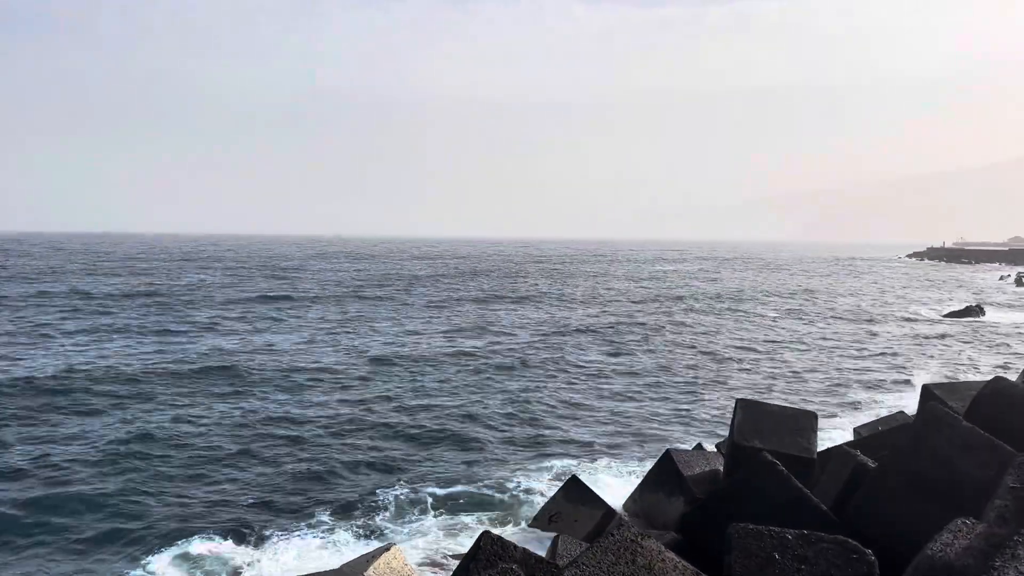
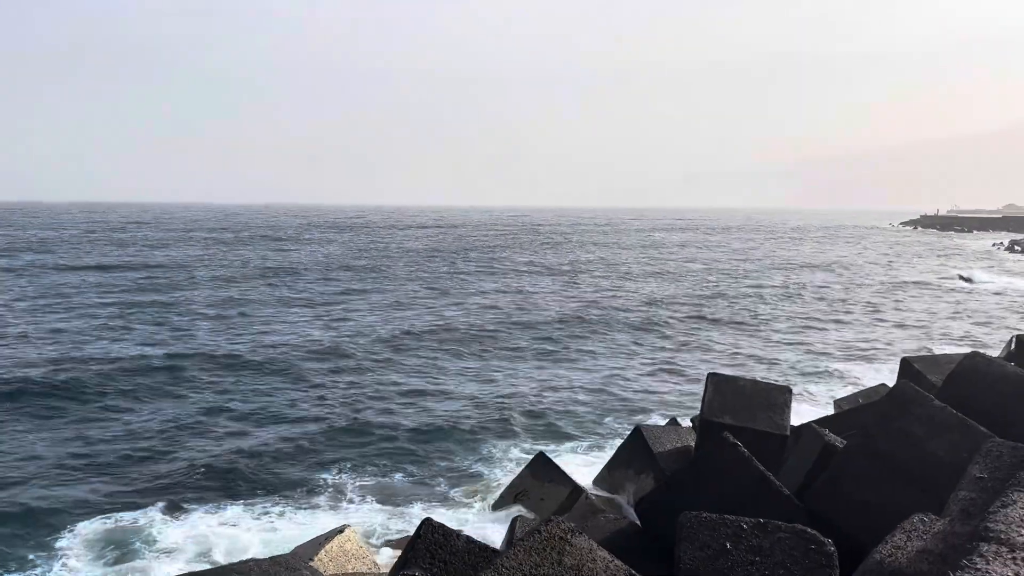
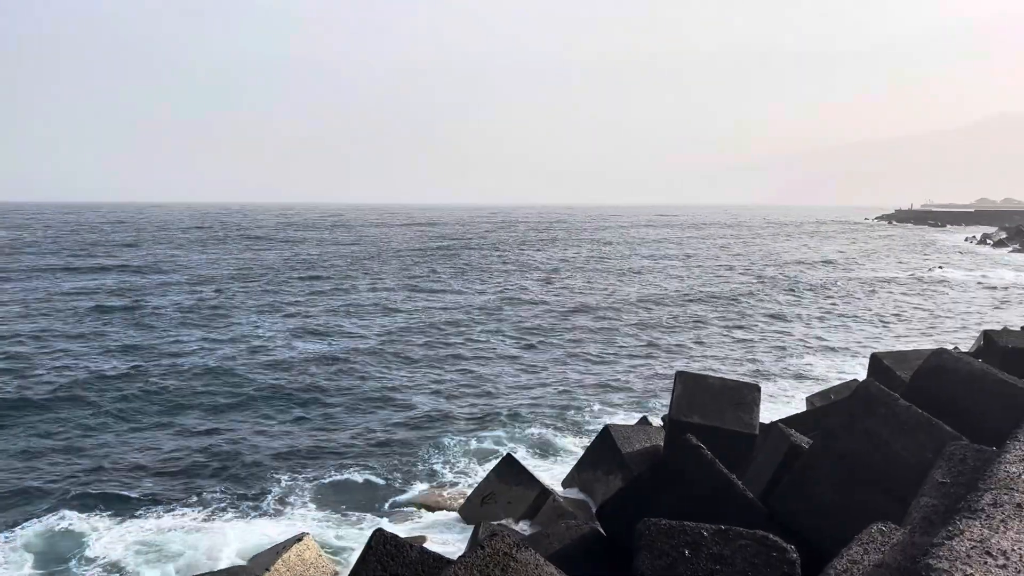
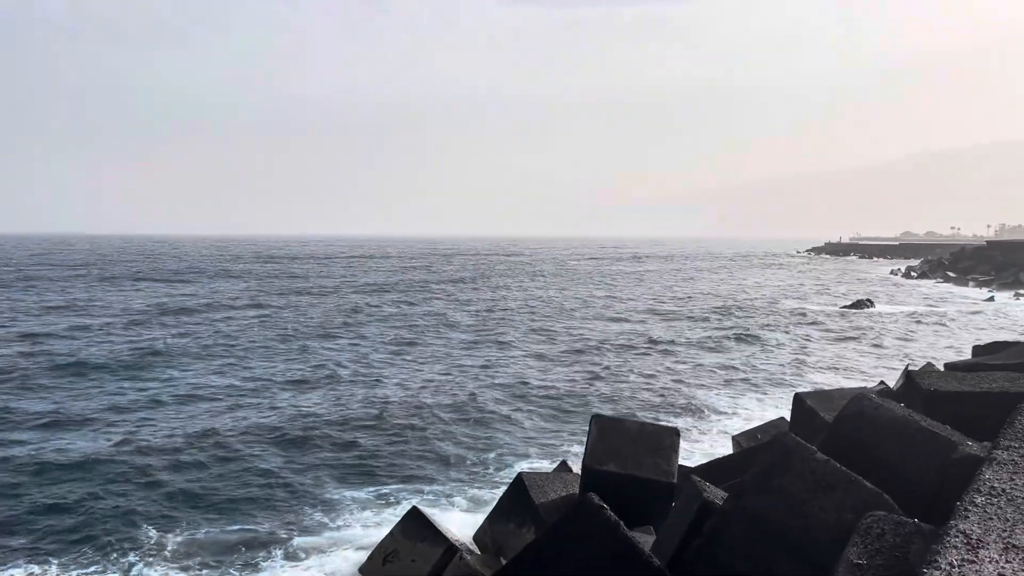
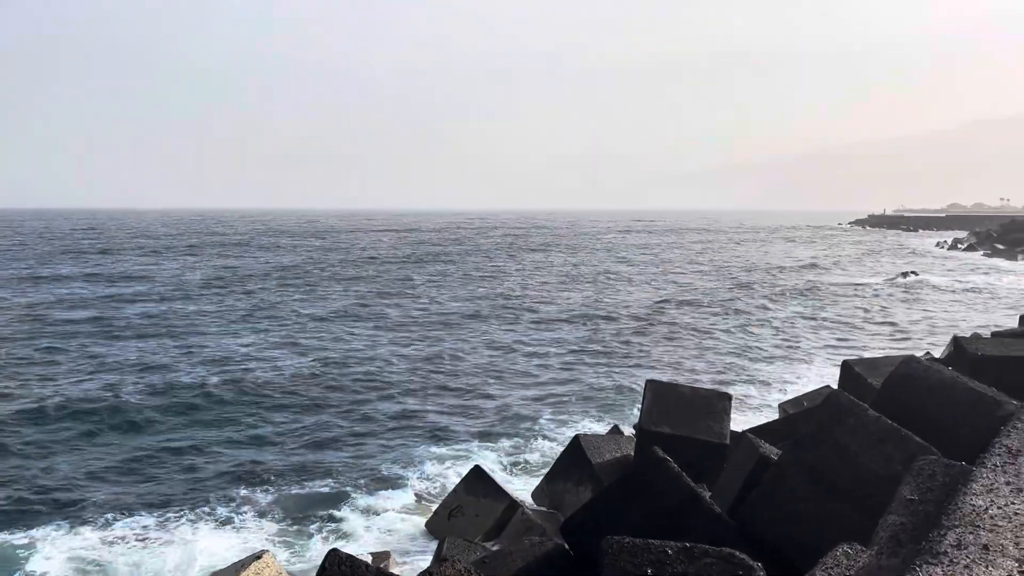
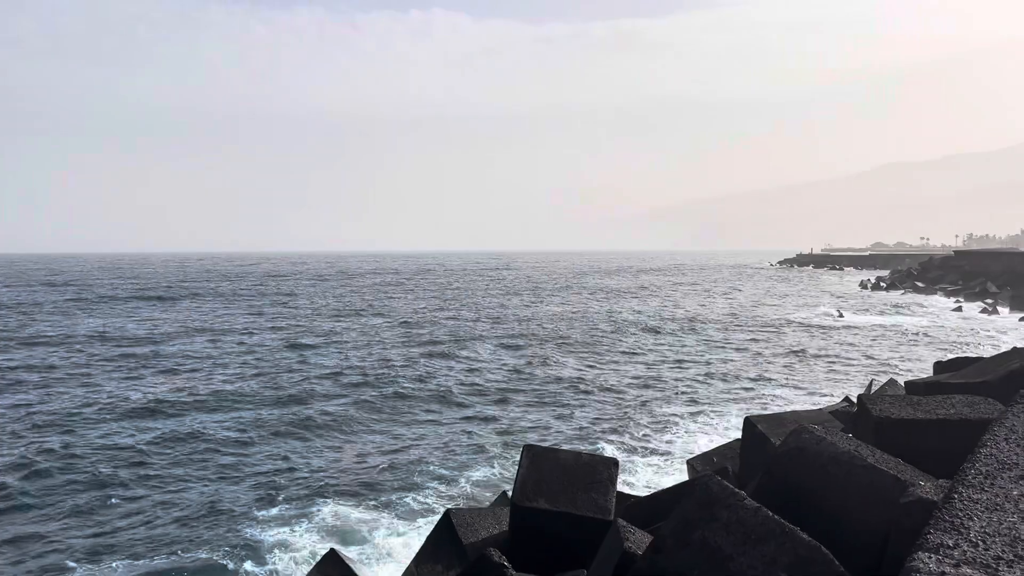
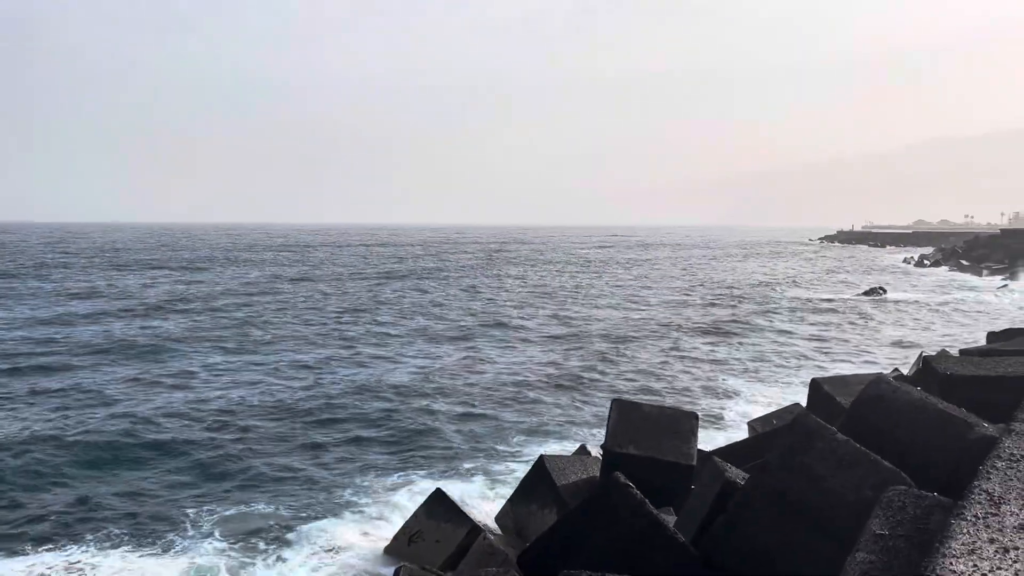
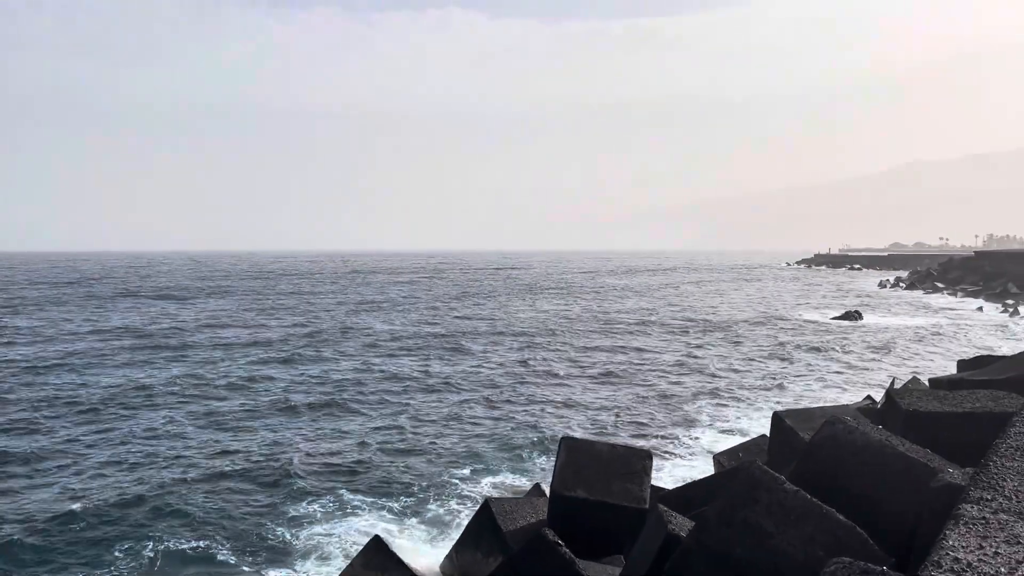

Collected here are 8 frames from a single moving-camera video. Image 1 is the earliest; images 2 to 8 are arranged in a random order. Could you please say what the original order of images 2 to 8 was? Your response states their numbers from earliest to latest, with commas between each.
2, 3, 5, 7, 4, 8, 6
